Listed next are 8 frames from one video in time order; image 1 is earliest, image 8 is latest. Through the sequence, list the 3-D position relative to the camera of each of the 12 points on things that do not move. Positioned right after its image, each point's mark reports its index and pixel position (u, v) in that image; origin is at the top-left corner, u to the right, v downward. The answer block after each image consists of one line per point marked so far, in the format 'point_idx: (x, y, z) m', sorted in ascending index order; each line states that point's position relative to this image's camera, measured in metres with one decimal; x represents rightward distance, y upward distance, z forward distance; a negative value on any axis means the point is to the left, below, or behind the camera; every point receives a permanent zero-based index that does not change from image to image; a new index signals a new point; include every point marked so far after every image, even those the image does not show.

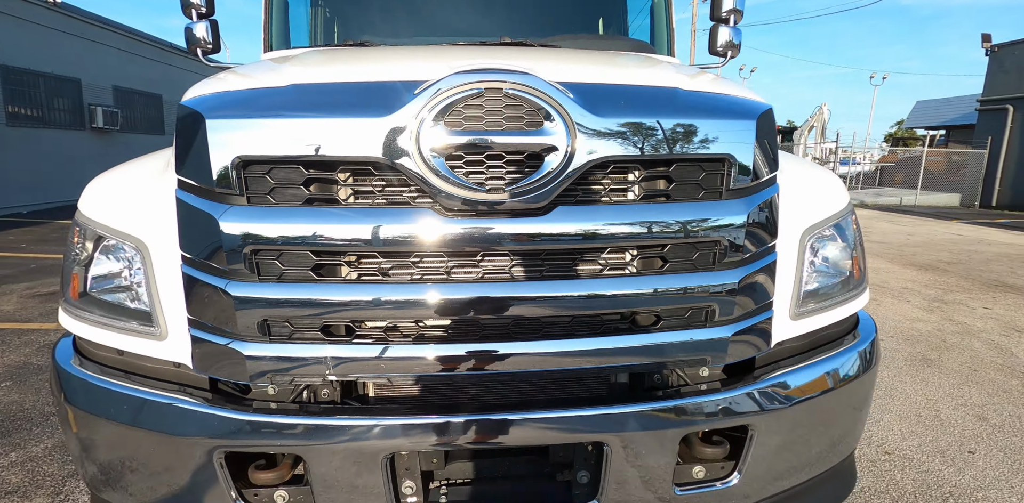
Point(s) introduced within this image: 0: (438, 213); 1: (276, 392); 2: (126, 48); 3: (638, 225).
0: (-0.1, +0.1, +1.0) m
1: (-0.5, -0.3, +1.0) m
2: (-9.1, +4.8, +11.8) m
3: (+0.3, +0.1, +1.1) m
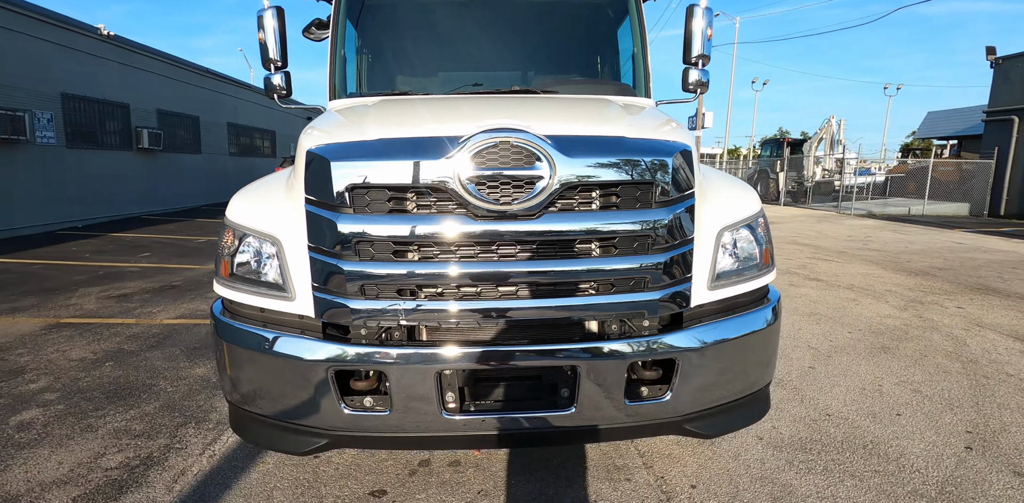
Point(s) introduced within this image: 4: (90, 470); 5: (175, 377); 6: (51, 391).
0: (-0.1, +0.1, +1.6) m
1: (-0.5, -0.3, +1.6) m
2: (-8.8, +4.5, +12.8) m
3: (+0.3, +0.1, +1.6) m
4: (-1.9, -1.0, +2.3) m
5: (-2.2, -0.8, +3.3) m
6: (-2.8, -0.9, +3.1) m
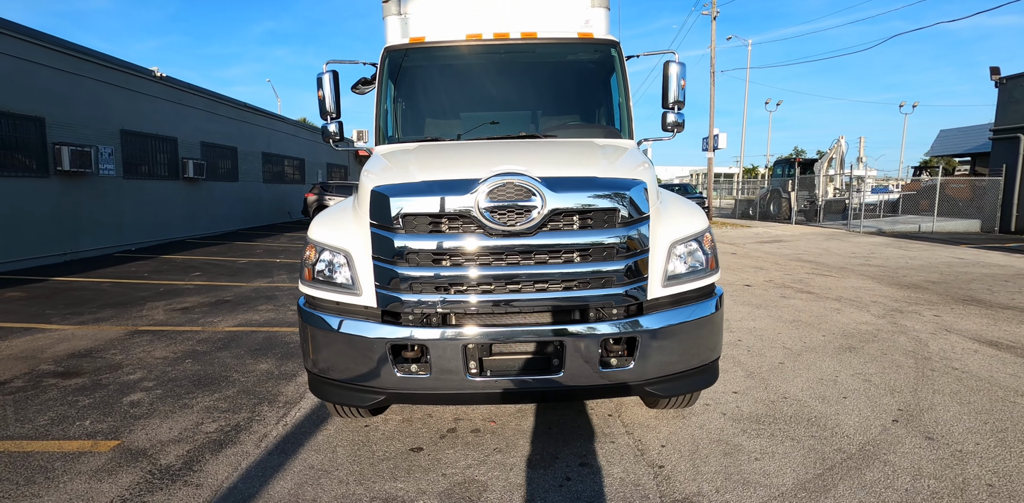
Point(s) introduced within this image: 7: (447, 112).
0: (-0.1, +0.1, +2.2) m
1: (-0.4, -0.3, +2.3) m
2: (-8.4, +3.9, +13.9) m
3: (+0.3, +0.1, +2.3) m
4: (-1.9, -1.1, +2.9) m
5: (-2.1, -0.9, +4.0) m
6: (-2.7, -1.0, +3.8) m
7: (-0.5, +1.1, +3.9) m
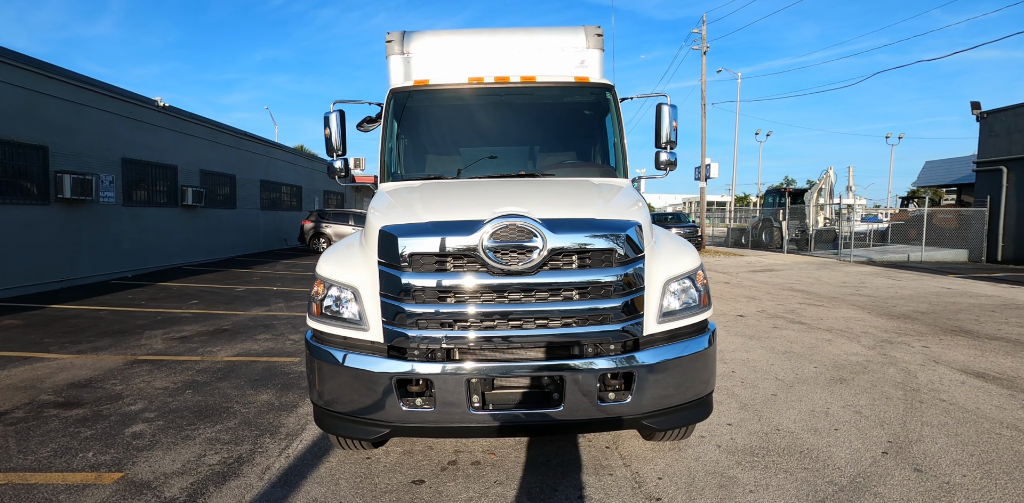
0: (-0.1, -0.1, +2.3) m
1: (-0.4, -0.5, +2.4) m
2: (-8.5, +3.2, +14.1) m
3: (+0.3, -0.1, +2.4) m
4: (-1.9, -1.3, +3.0) m
5: (-2.1, -1.2, +4.0) m
6: (-2.8, -1.2, +3.8) m
7: (-0.5, +0.8, +4.1) m
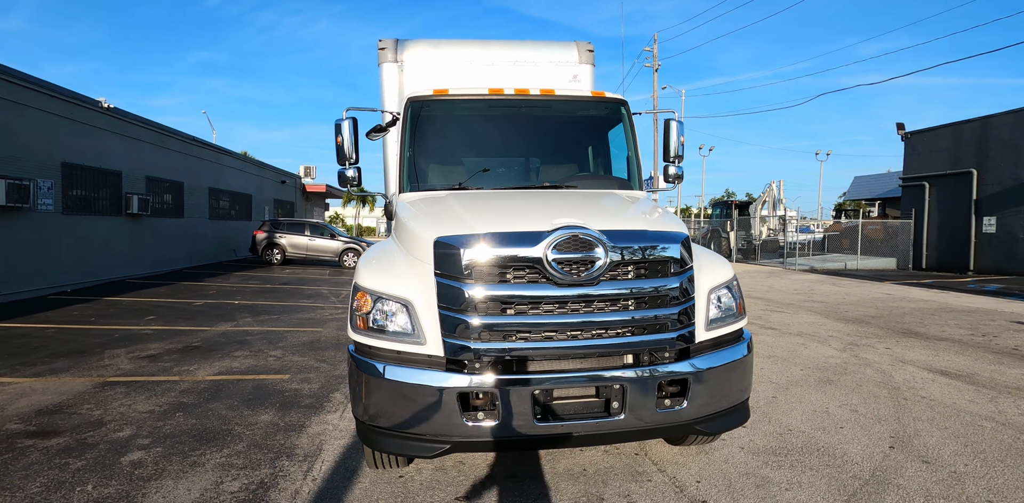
0: (+0.2, -0.2, +2.4) m
1: (-0.2, -0.5, +2.3) m
2: (-9.4, +2.9, +13.2) m
3: (+0.6, -0.2, +2.4) m
4: (-1.6, -1.3, +2.8) m
5: (-2.0, -1.3, +3.8) m
6: (-2.6, -1.3, +3.5) m
7: (-0.4, +0.7, +4.1) m
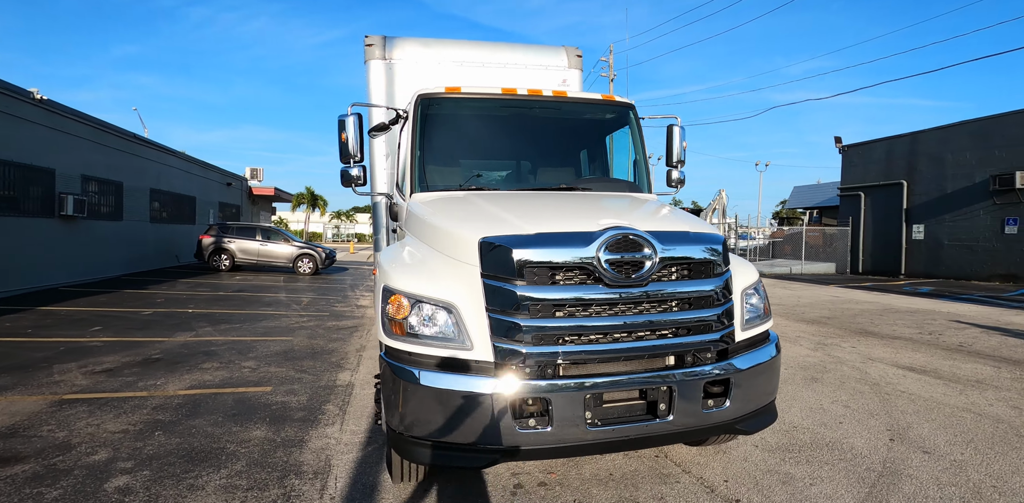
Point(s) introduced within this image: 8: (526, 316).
0: (+0.4, -0.2, +2.3) m
1: (+0.1, -0.5, +2.3) m
2: (-10.2, +2.7, +12.2) m
3: (+0.8, -0.2, +2.4) m
4: (-1.4, -1.3, +2.5) m
5: (-1.9, -1.3, +3.5) m
6: (-2.5, -1.3, +3.2) m
7: (-0.4, +0.7, +4.0) m
8: (0.0, -0.3, +2.3) m
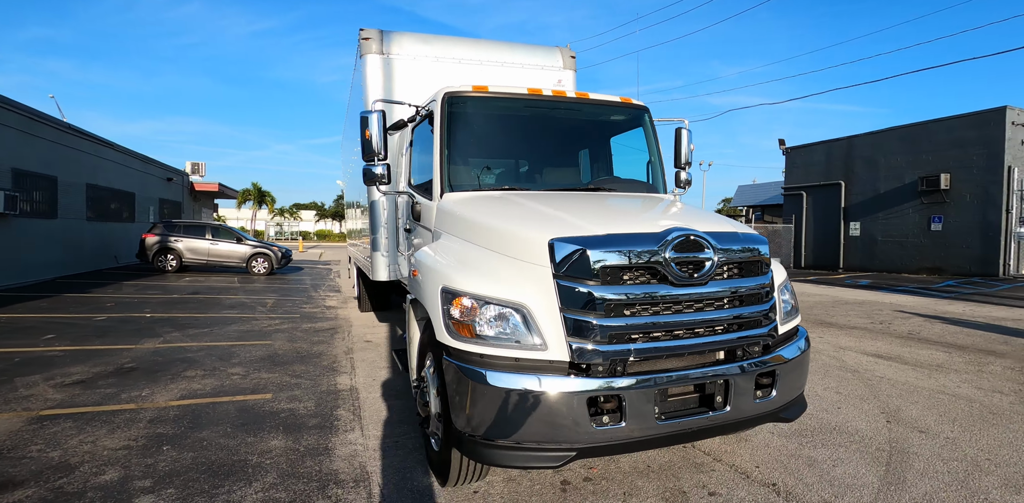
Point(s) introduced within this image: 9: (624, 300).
0: (+0.7, -0.2, +2.4) m
1: (+0.4, -0.5, +2.3) m
2: (-10.8, +2.7, +11.2) m
3: (+1.1, -0.2, +2.5) m
4: (-1.1, -1.4, +2.4) m
5: (-1.7, -1.3, +3.3) m
6: (-2.2, -1.3, +3.0) m
7: (-0.2, +0.7, +3.9) m
8: (+0.4, -0.3, +2.3) m
9: (+0.5, -0.2, +2.3) m
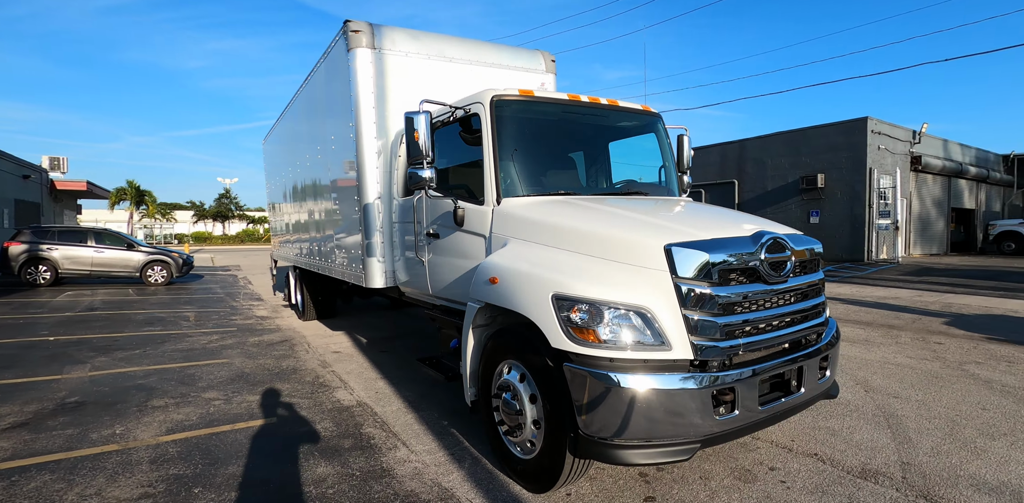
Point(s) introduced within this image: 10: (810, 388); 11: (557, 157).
0: (+1.3, -0.2, +2.6) m
1: (+1.0, -0.6, +2.5) m
2: (-11.9, +2.4, +8.9) m
3: (+1.6, -0.2, +2.8) m
4: (-0.5, -1.4, +2.3) m
5: (-1.2, -1.4, +3.1) m
6: (-1.7, -1.4, +2.6) m
7: (0.0, +0.7, +3.9) m
8: (+1.0, -0.3, +2.5) m
9: (+1.1, -0.2, +2.5) m
10: (+1.7, -0.8, +2.8) m
11: (+0.3, +0.8, +4.1) m
